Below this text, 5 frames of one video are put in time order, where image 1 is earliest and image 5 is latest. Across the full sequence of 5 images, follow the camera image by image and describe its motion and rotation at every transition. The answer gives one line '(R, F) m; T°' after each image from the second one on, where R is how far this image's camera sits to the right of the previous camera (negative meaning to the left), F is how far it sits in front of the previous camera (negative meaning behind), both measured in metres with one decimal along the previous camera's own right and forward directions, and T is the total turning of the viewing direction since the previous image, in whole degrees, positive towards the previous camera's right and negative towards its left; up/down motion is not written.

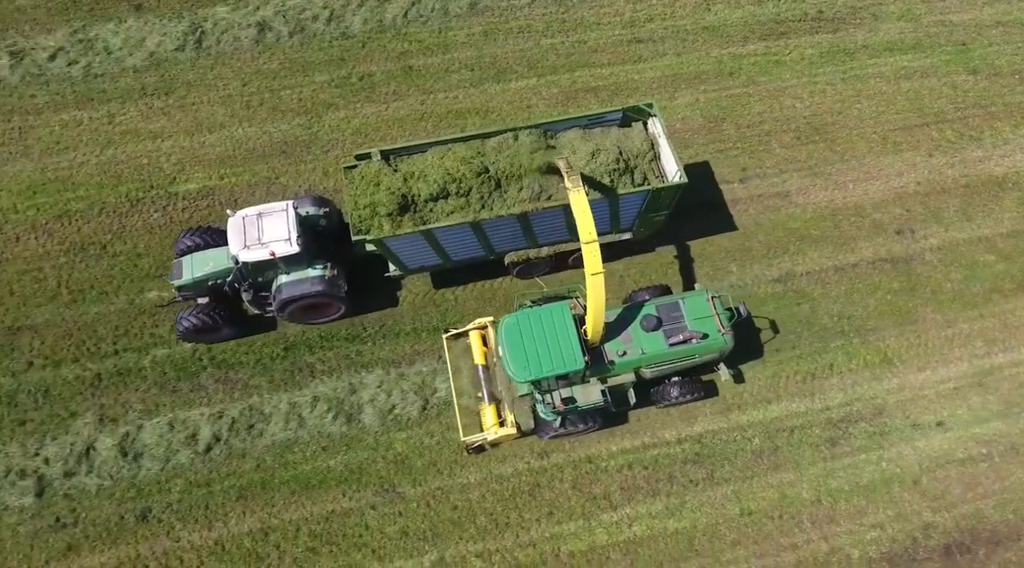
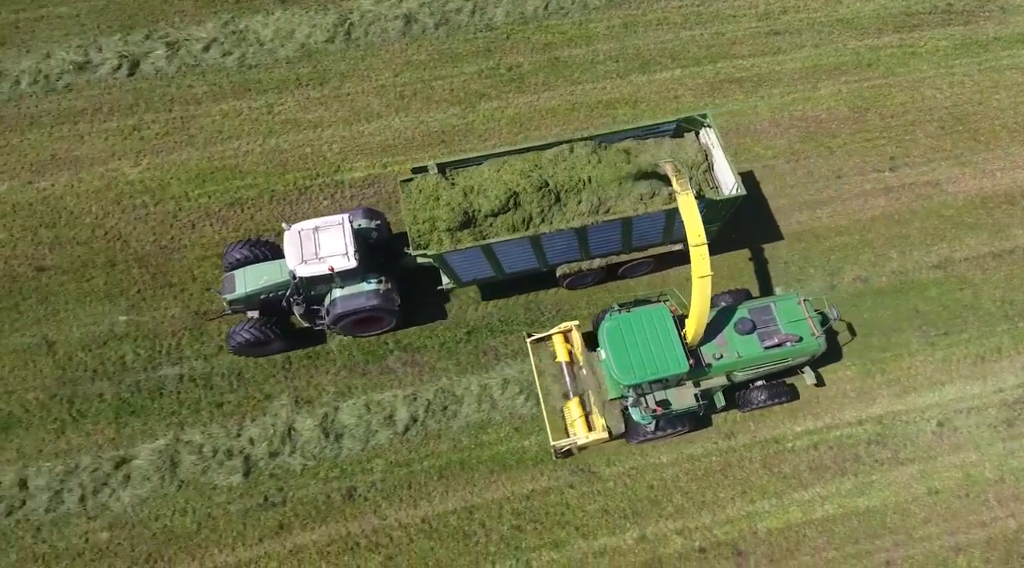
(-2.9, -0.2) m; 0°
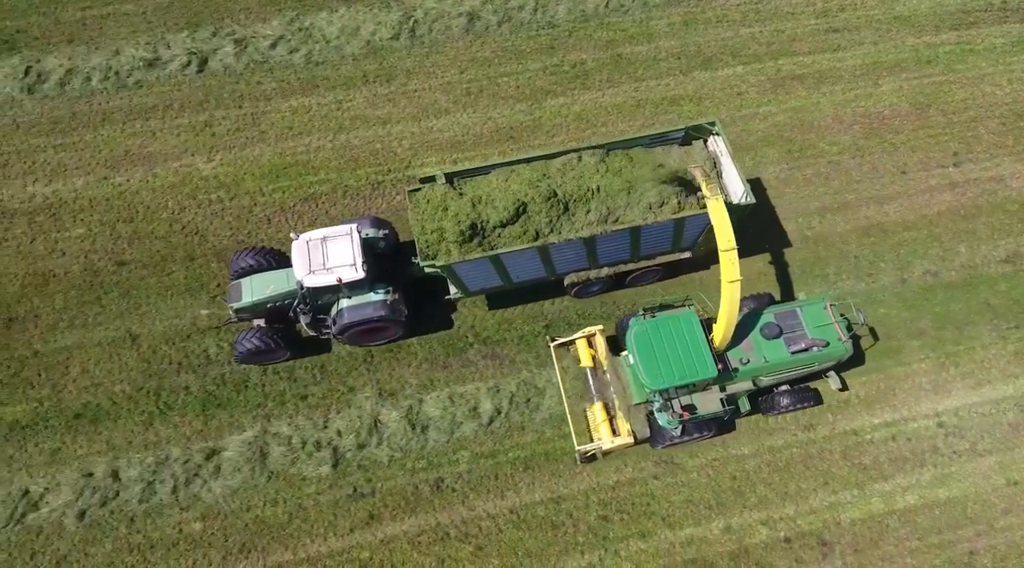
(-1.3, -0.1) m; 0°
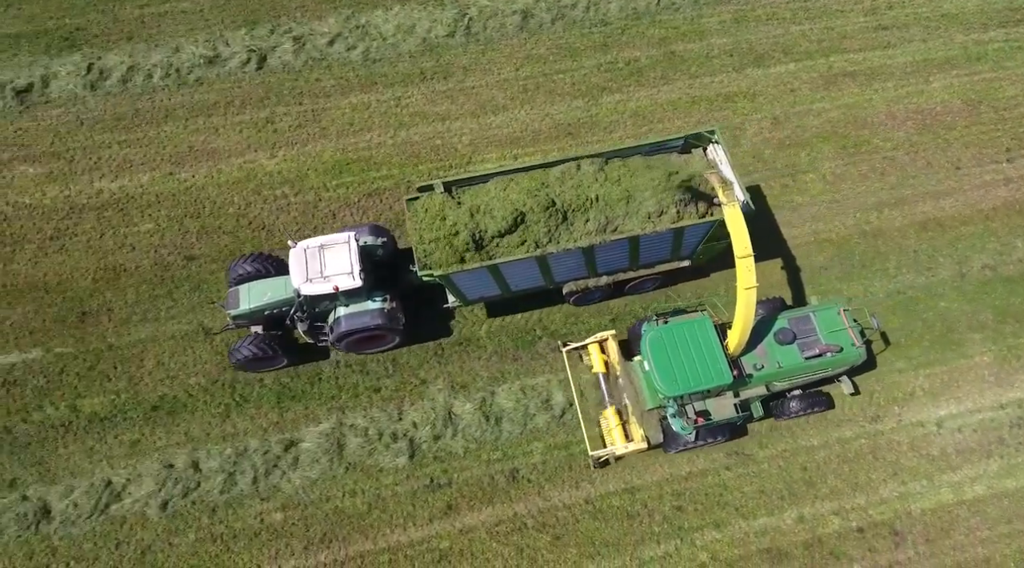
(-1.1, -0.1) m; 0°
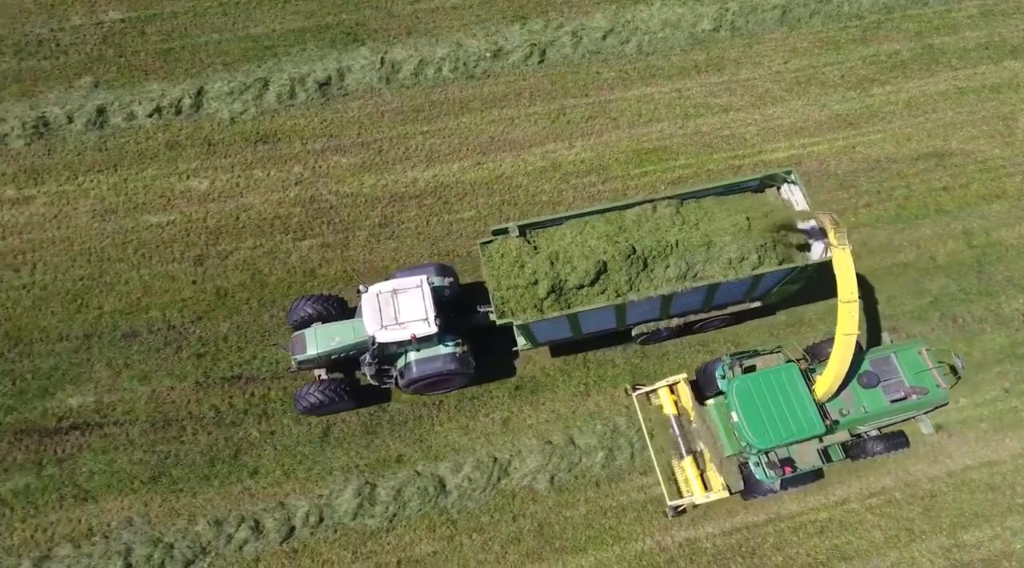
(-5.6, -0.4) m; 0°
